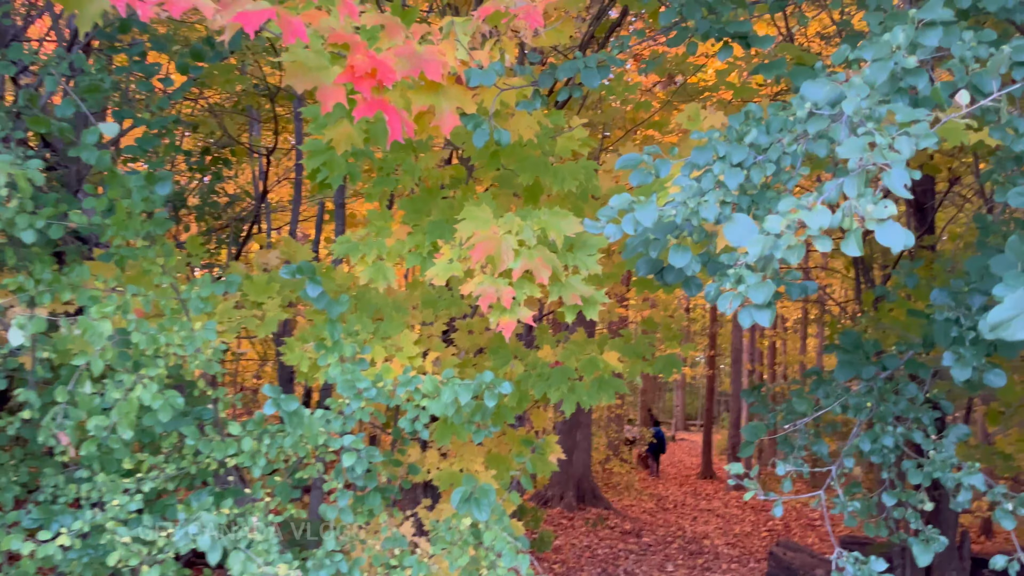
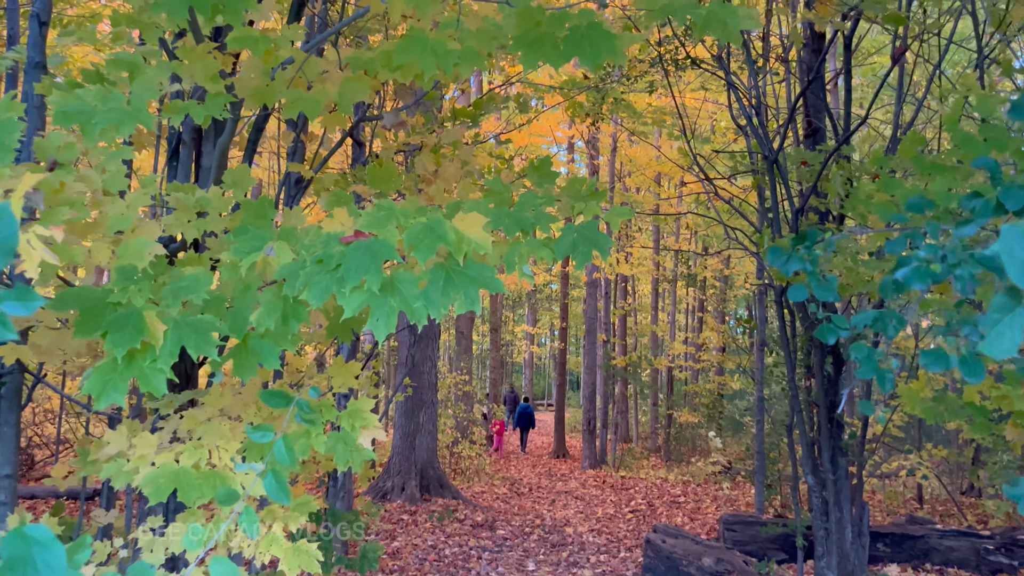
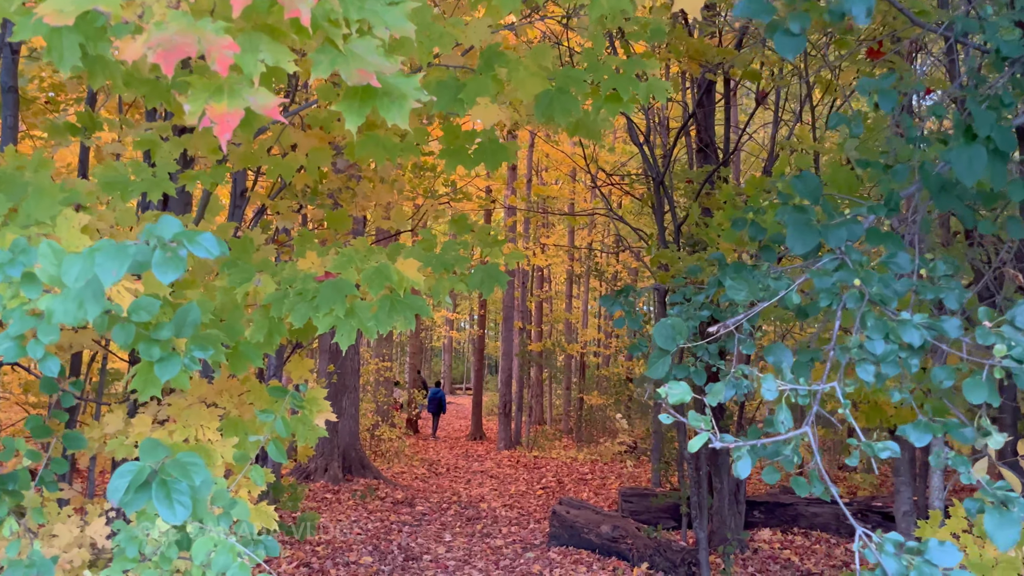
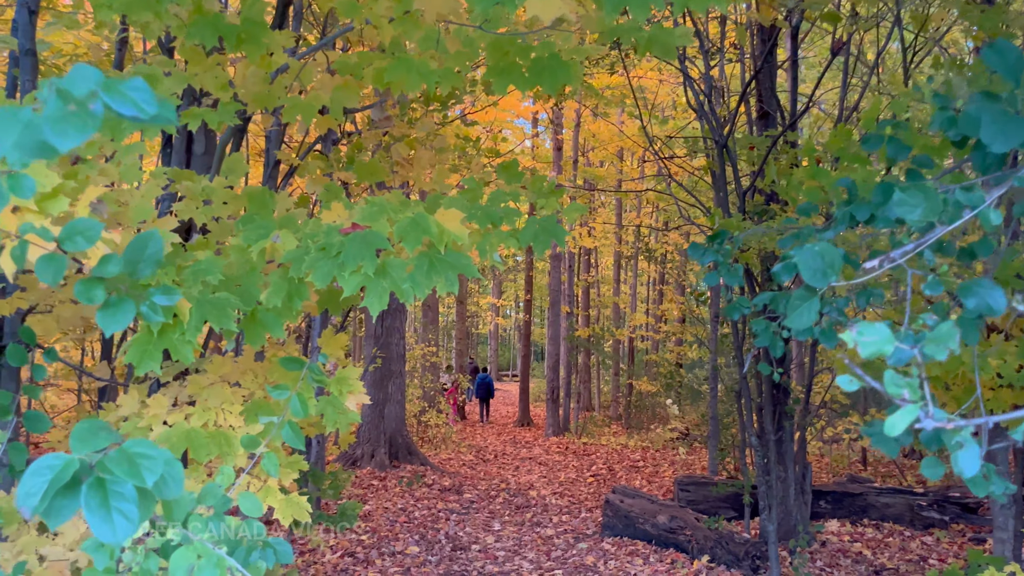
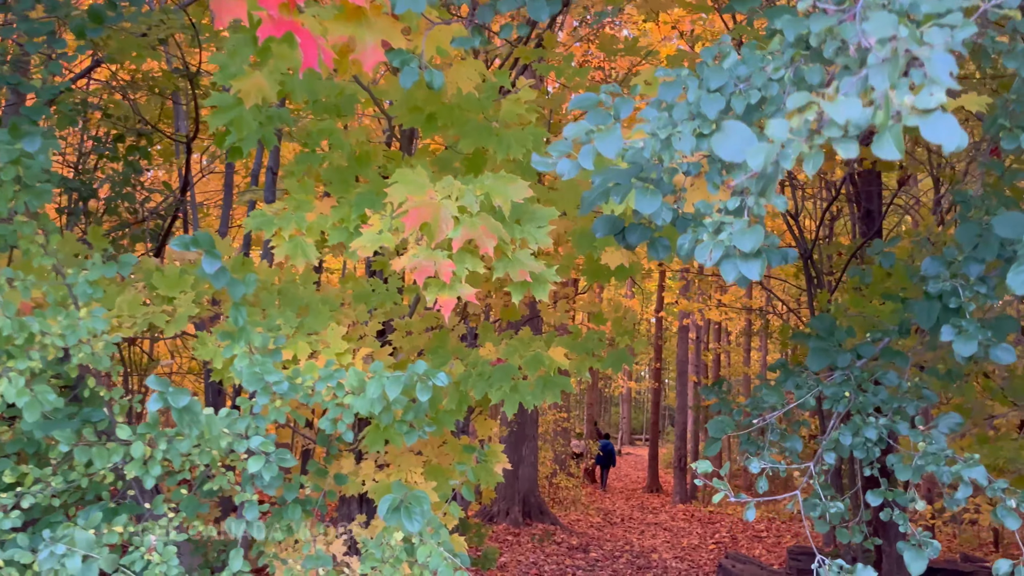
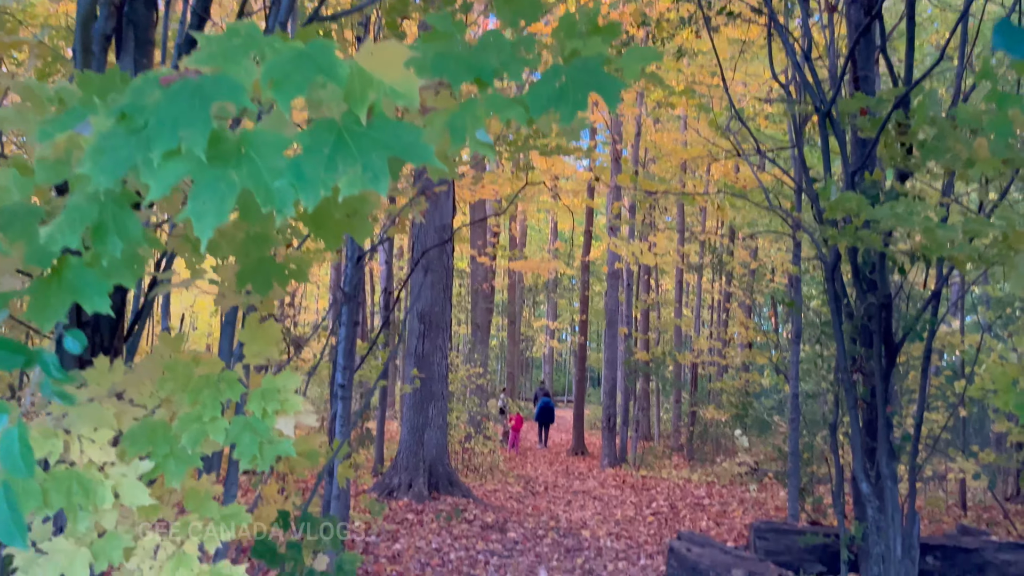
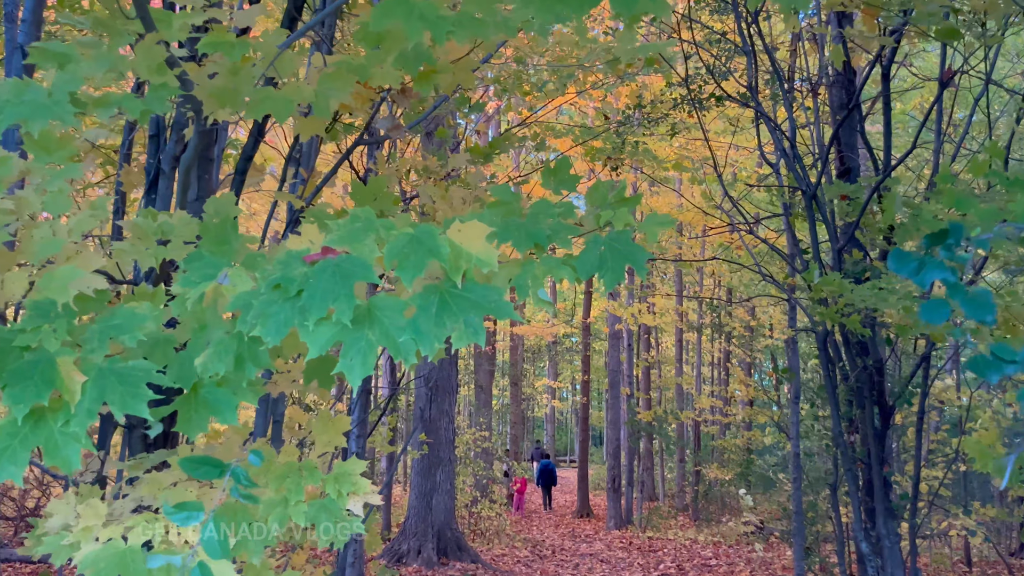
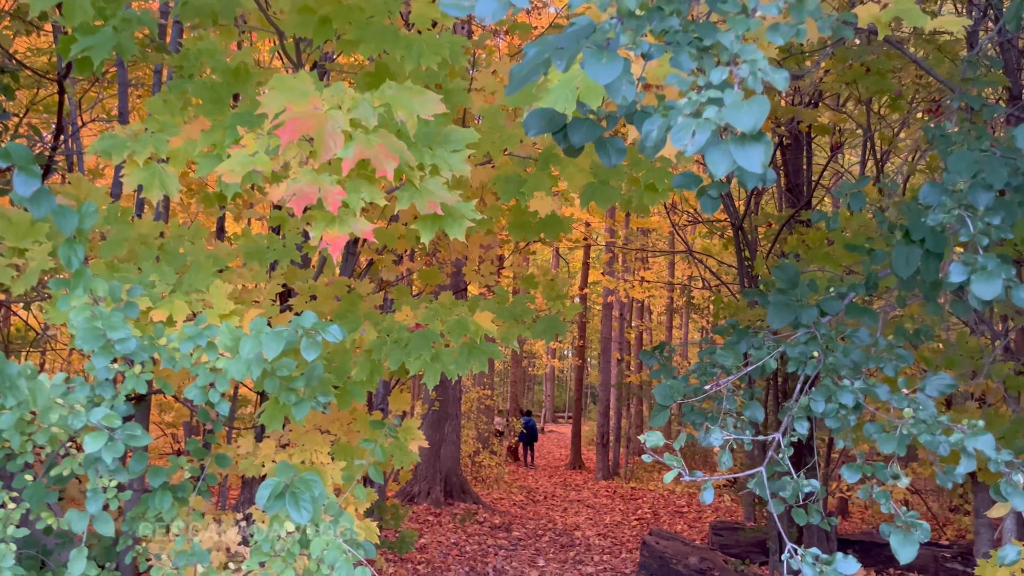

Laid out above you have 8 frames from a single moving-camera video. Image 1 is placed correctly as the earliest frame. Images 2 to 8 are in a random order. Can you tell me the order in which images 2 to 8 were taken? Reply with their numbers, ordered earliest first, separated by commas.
5, 8, 3, 4, 2, 7, 6
